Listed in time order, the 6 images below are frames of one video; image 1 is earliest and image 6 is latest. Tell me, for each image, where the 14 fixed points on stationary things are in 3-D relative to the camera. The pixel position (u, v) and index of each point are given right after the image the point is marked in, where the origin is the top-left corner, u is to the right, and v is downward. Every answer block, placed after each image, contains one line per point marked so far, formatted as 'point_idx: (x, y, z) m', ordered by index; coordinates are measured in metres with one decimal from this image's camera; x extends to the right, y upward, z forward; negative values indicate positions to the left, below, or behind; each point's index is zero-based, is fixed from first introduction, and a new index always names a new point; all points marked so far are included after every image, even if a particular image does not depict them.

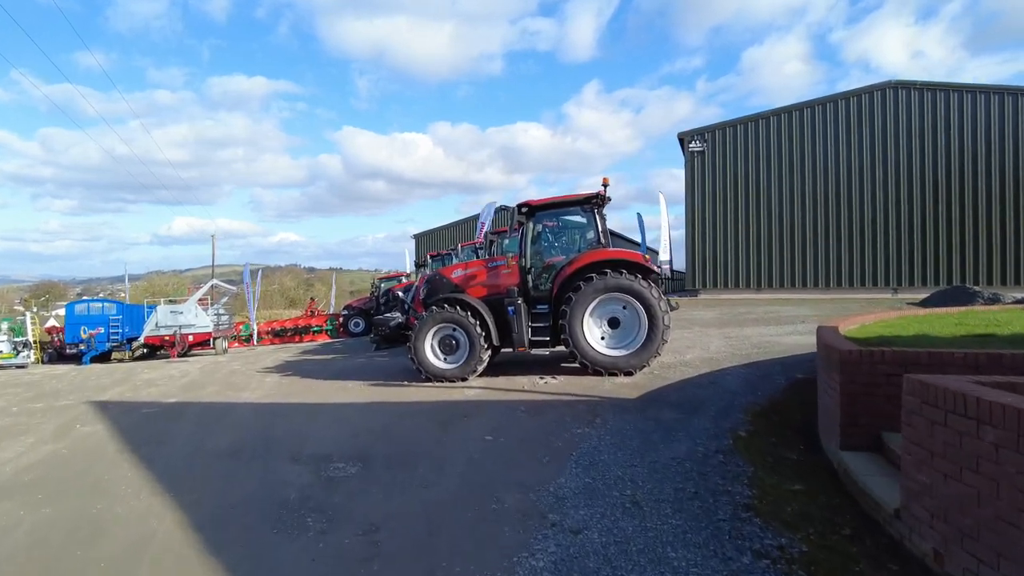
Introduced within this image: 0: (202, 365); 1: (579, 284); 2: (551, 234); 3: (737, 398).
0: (-6.4, -1.6, +13.2) m
1: (+0.9, 0.0, +8.3) m
2: (+0.5, +0.7, +8.8) m
3: (+2.3, -1.1, +6.6) m
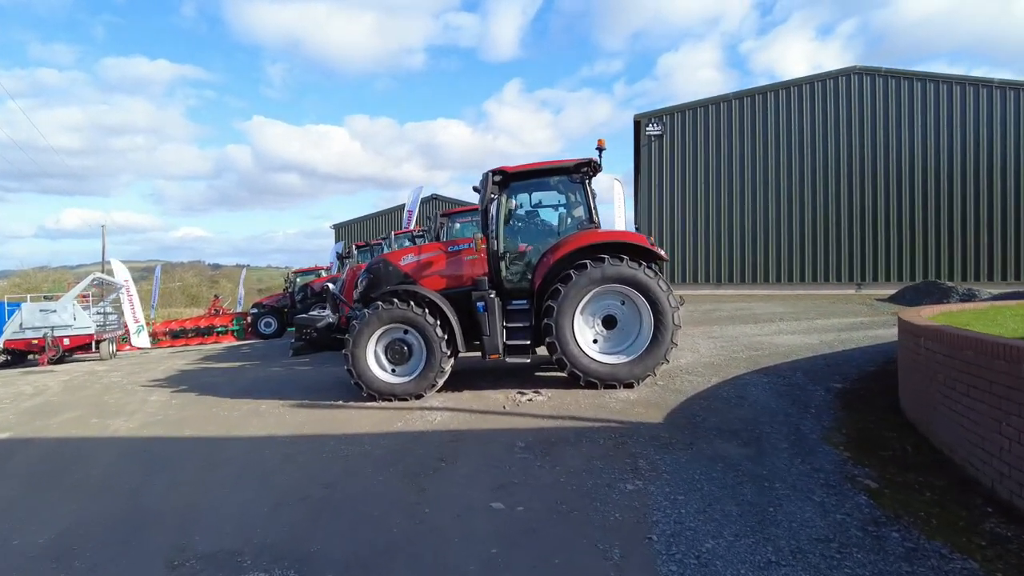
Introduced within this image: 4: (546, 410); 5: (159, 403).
0: (-7.2, -1.4, +10.5) m
1: (+0.6, +0.1, +6.6) m
2: (+0.2, +0.8, +7.1) m
3: (+2.2, -1.0, +5.1) m
4: (+0.3, -1.1, +5.7) m
5: (-3.9, -1.3, +7.1) m
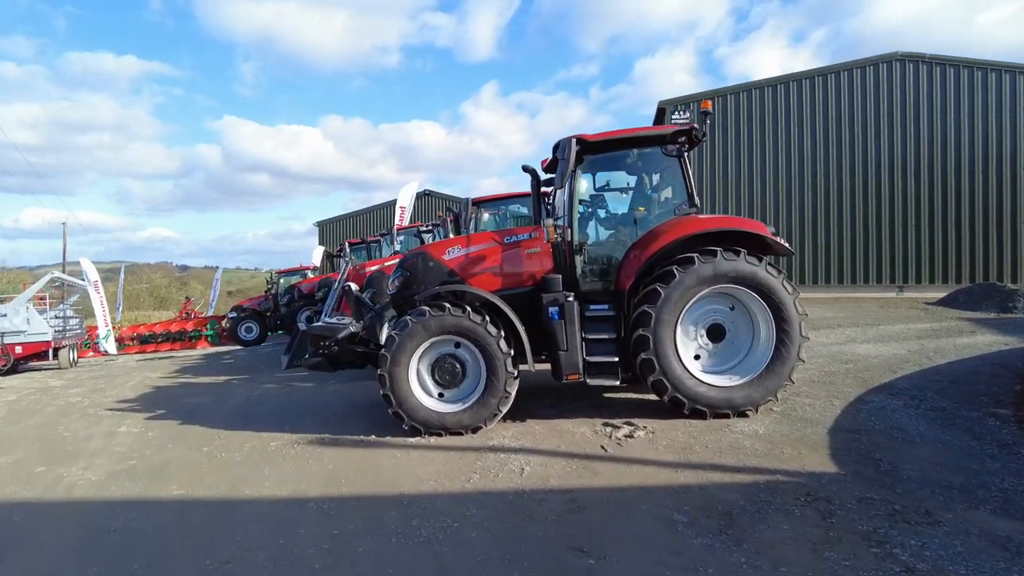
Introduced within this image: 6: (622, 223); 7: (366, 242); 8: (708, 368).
0: (-6.7, -1.4, +8.8) m
1: (+1.3, +0.1, +5.2) m
2: (+0.8, +0.8, +5.6) m
3: (+2.9, -1.1, +3.7) m
4: (+1.0, -1.1, +4.2) m
5: (-3.2, -1.3, +5.5) m
6: (+1.0, +0.6, +5.6) m
7: (-3.4, +1.1, +14.9) m
8: (+1.6, -0.7, +5.4) m
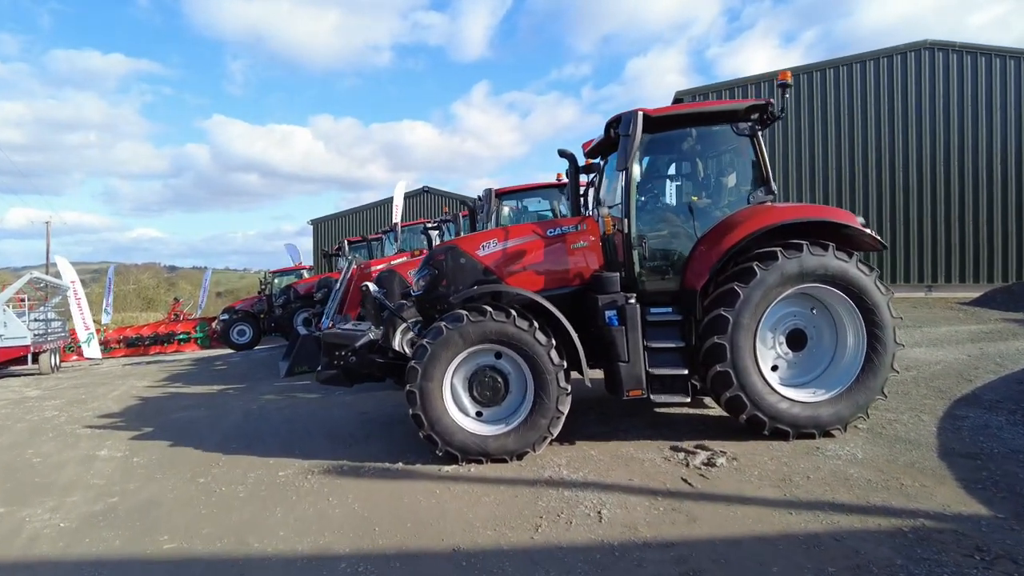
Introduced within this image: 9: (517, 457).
0: (-6.4, -1.5, +7.9) m
1: (+1.6, +0.1, +4.4) m
2: (+1.2, +0.8, +4.9) m
3: (+3.3, -1.0, +3.0) m
4: (+1.4, -1.1, +3.5) m
5: (-2.9, -1.3, +4.7) m
6: (+1.3, +0.6, +4.9) m
7: (-3.2, +1.1, +14.1) m
8: (+2.0, -0.7, +4.6) m
9: (0.0, -1.1, +4.2) m
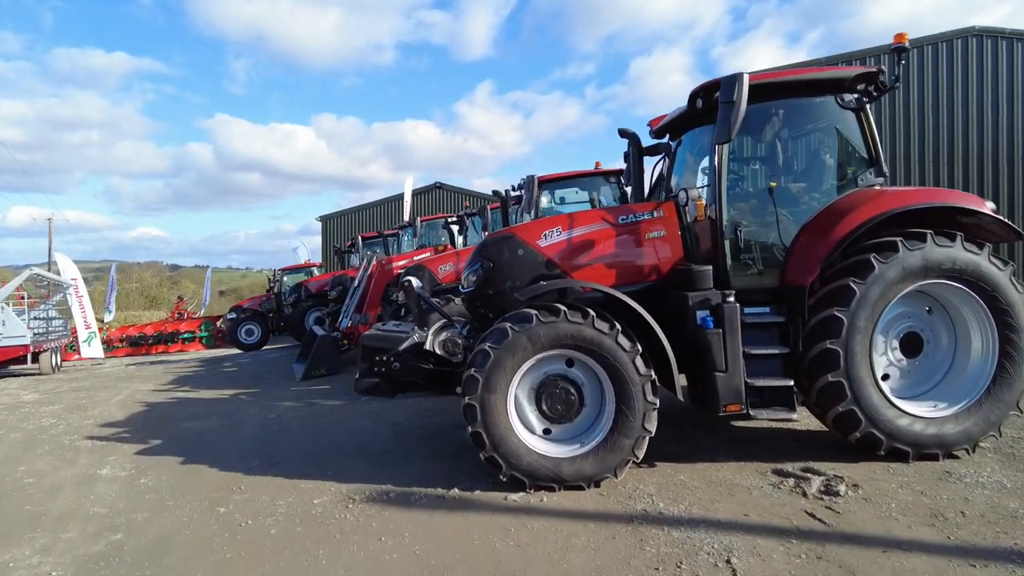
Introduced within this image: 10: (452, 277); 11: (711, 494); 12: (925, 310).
0: (-6.0, -1.4, +7.3) m
1: (+2.1, +0.2, +3.8) m
2: (+1.6, +0.8, +4.2) m
3: (+3.7, -1.0, +2.3) m
4: (+1.8, -1.1, +2.8) m
5: (-2.5, -1.2, +4.0) m
6: (+1.7, +0.6, +4.2) m
7: (-2.7, +1.1, +13.4) m
8: (+2.4, -0.7, +4.0) m
9: (+0.5, -1.1, +3.5) m
10: (-0.7, +0.1, +7.2) m
11: (+1.1, -1.1, +3.4) m
12: (+2.6, -0.1, +4.0) m
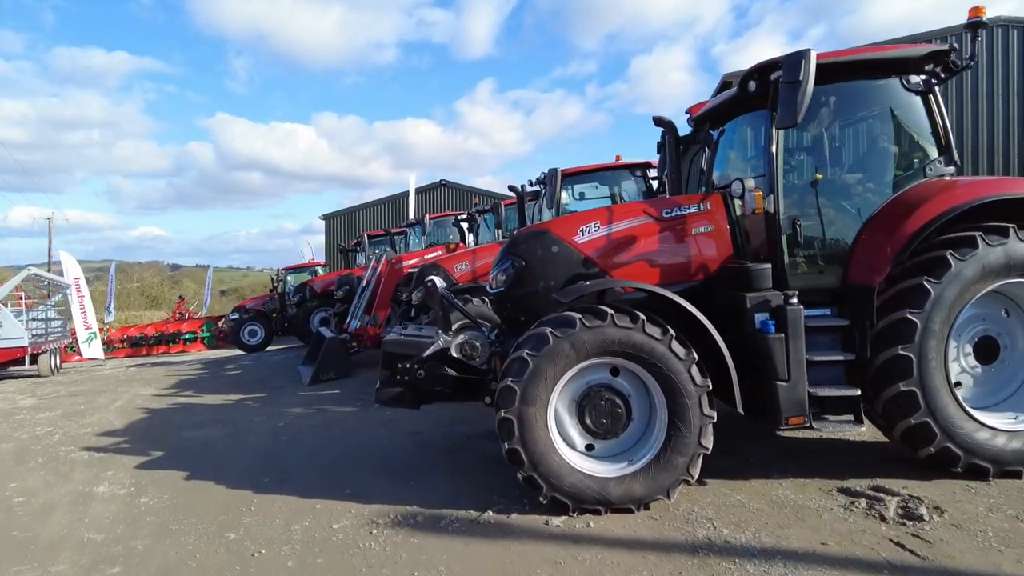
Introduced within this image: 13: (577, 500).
0: (-5.8, -1.4, +6.9) m
1: (+2.3, +0.2, +3.4) m
2: (+1.8, +0.8, +3.9) m
3: (+3.9, -1.0, +2.0) m
4: (+2.0, -1.1, +2.5) m
5: (-2.3, -1.2, +3.7) m
6: (+1.9, +0.6, +3.8) m
7: (-2.5, +1.1, +13.0) m
8: (+2.6, -0.7, +3.6) m
9: (+0.7, -1.1, +3.2) m
10: (-0.5, +0.1, +6.8) m
11: (+1.3, -1.1, +3.0) m
12: (+2.8, -0.1, +3.7) m
13: (+0.3, -1.0, +3.2) m
